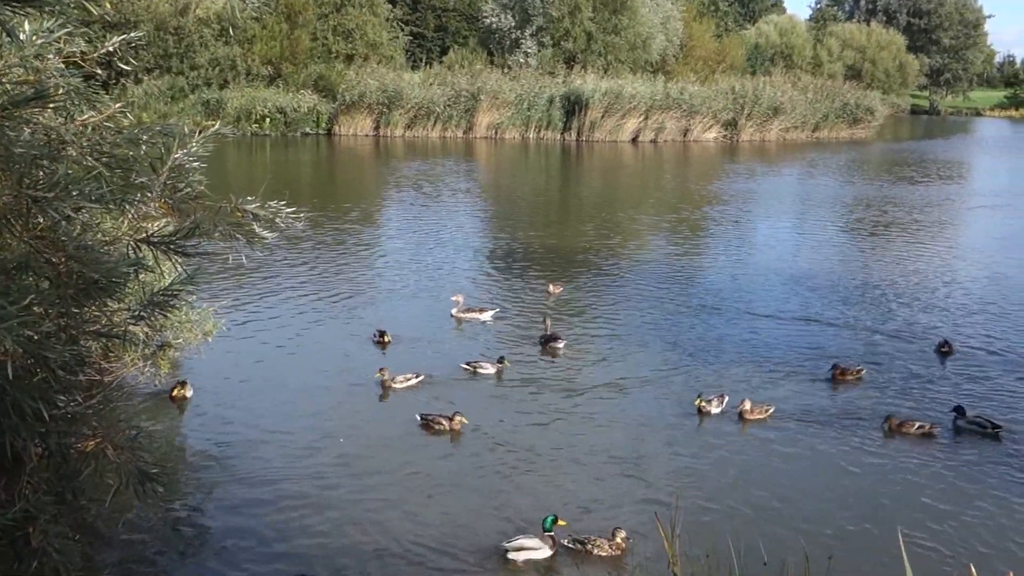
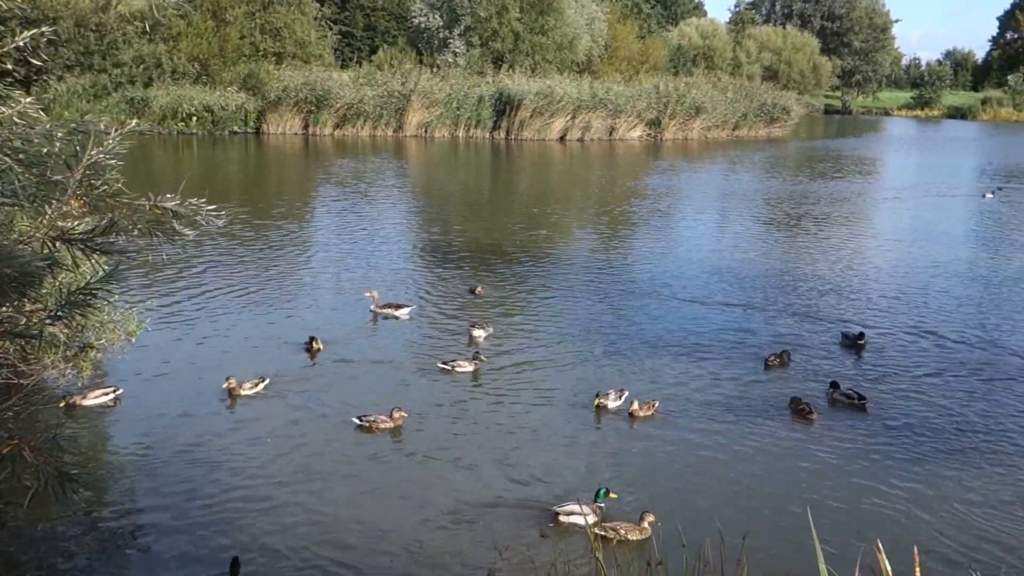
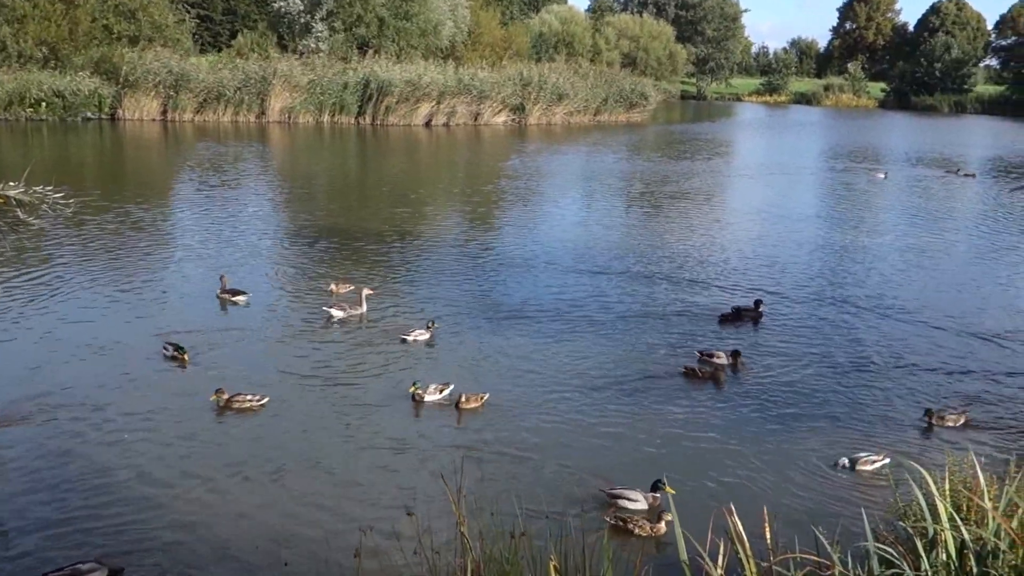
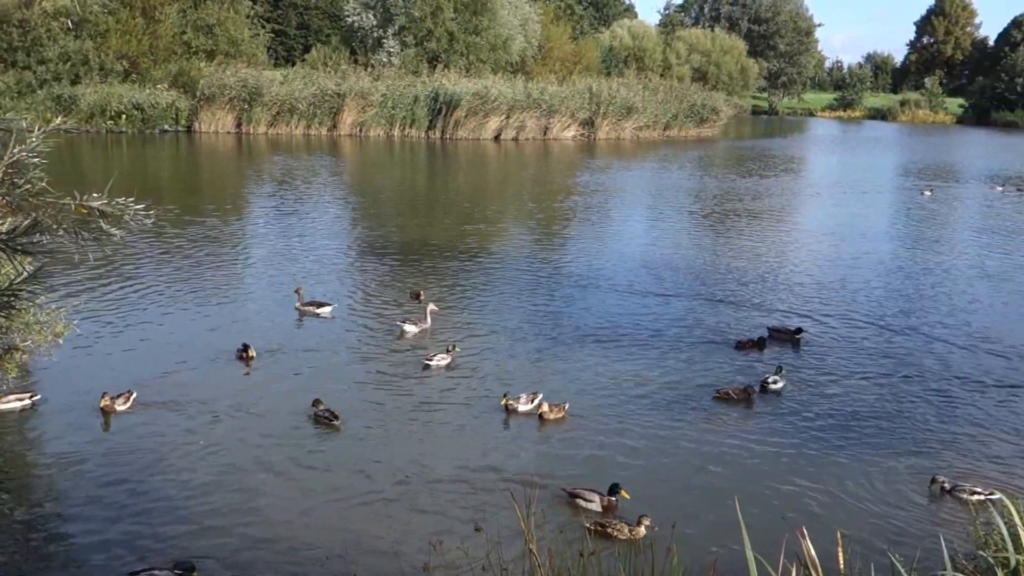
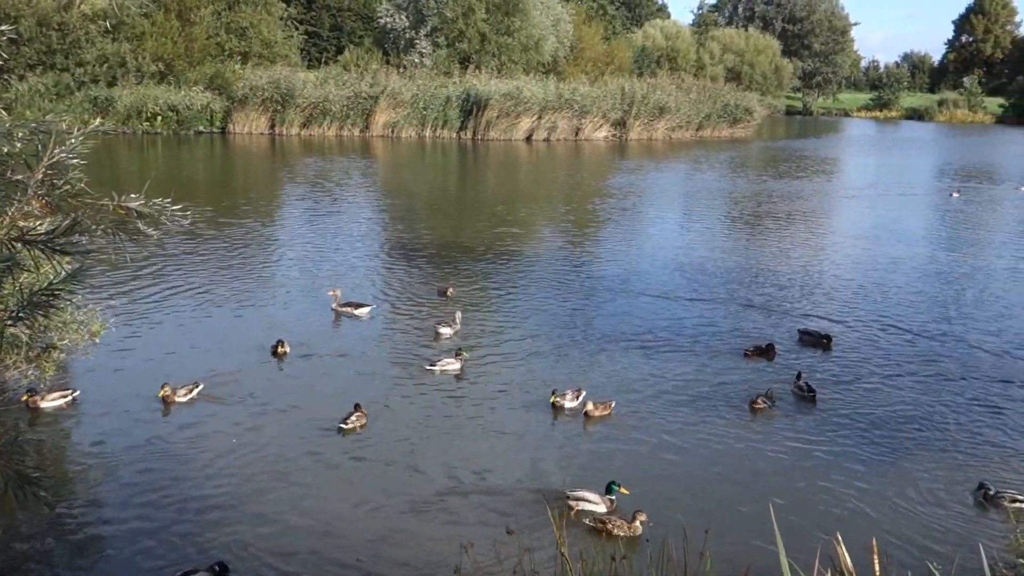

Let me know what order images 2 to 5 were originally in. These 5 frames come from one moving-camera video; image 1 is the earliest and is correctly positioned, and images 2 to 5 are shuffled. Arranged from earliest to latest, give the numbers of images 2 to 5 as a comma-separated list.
2, 5, 4, 3
